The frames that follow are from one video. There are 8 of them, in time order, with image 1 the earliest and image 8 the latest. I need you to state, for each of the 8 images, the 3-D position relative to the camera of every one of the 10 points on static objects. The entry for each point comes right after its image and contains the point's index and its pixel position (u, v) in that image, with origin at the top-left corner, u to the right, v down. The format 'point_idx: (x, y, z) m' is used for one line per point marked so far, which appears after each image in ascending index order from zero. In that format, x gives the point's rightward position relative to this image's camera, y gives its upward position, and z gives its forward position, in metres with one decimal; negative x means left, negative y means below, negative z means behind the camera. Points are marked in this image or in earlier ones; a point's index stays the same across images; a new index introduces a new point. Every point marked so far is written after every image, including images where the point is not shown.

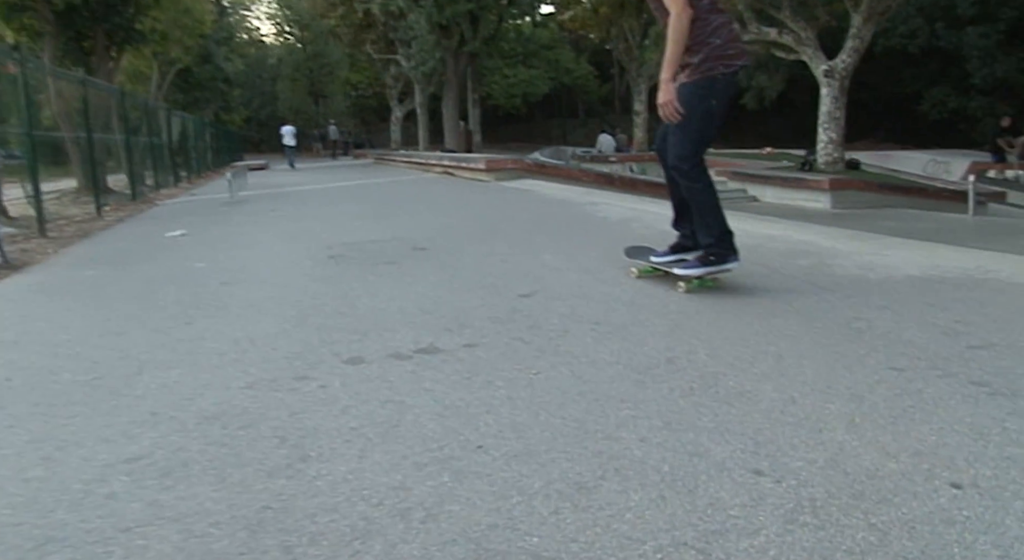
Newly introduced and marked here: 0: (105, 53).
0: (-9.1, +5.1, +18.8) m
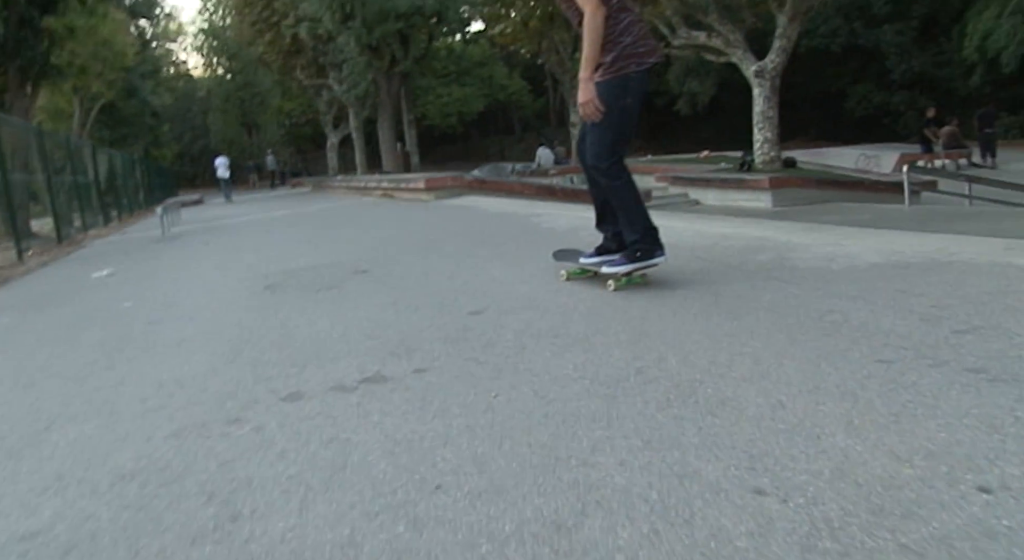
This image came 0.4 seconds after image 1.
0: (-10.5, +4.1, +18.0) m
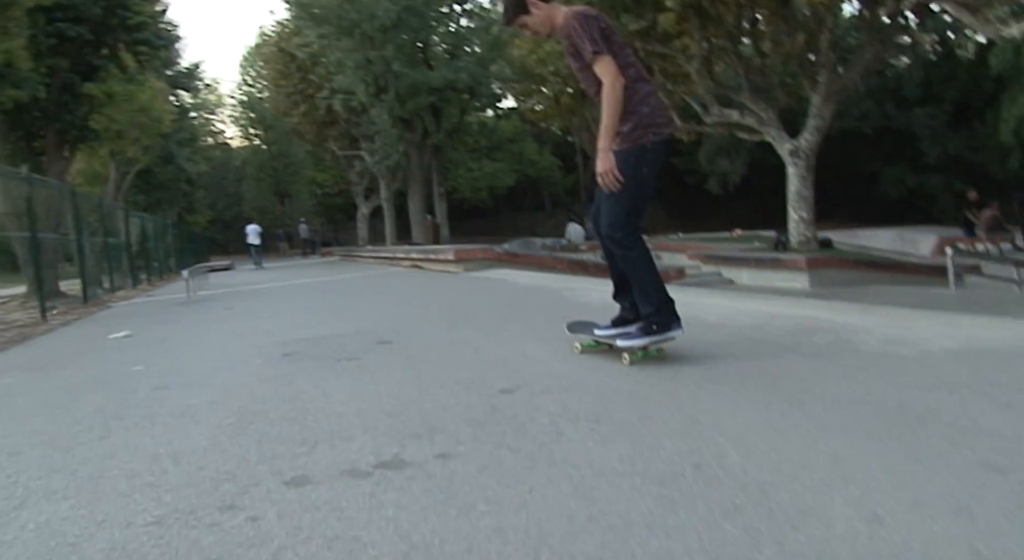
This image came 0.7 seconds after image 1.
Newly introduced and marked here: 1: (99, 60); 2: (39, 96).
0: (-9.9, +2.8, +18.2) m
1: (-8.6, +4.6, +17.5) m
2: (-9.3, +3.6, +16.6) m
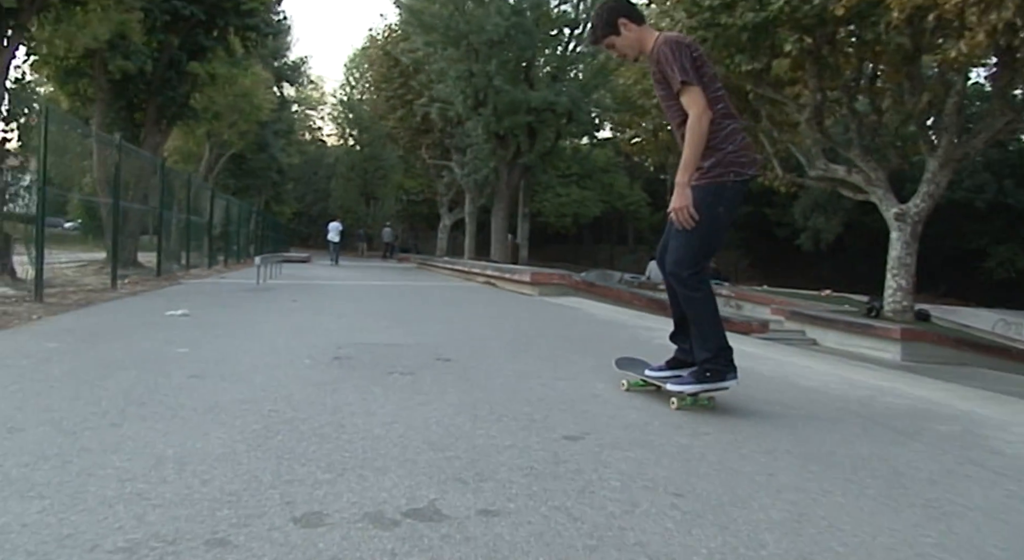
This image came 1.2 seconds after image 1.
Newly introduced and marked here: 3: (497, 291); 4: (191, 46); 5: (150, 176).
0: (-7.8, +3.4, +18.5) m
1: (-6.4, +5.0, +17.7) m
2: (-7.3, +4.2, +16.9) m
3: (-0.3, -0.2, +17.6) m
4: (-6.8, +4.9, +17.8) m
5: (-7.7, +2.2, +17.9) m
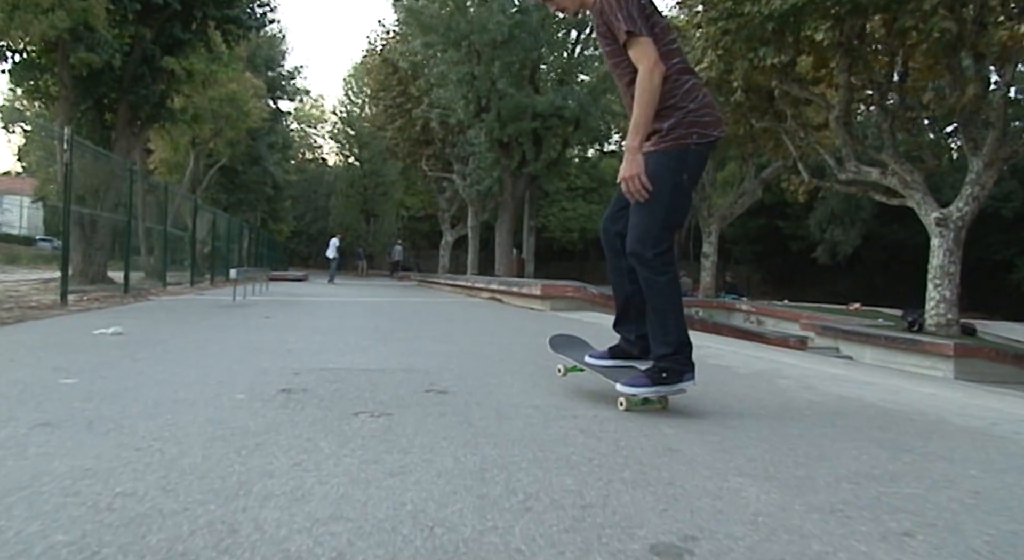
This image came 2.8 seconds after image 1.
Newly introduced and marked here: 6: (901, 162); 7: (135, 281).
0: (-7.7, +3.1, +16.9) m
1: (-6.3, +4.7, +16.2) m
2: (-7.2, +3.9, +15.3) m
3: (-0.2, -0.5, +15.9) m
4: (-6.6, +4.6, +16.2) m
5: (-7.5, +1.8, +16.3) m
6: (+8.9, +2.7, +19.2) m
7: (-7.8, 0.0, +17.7) m
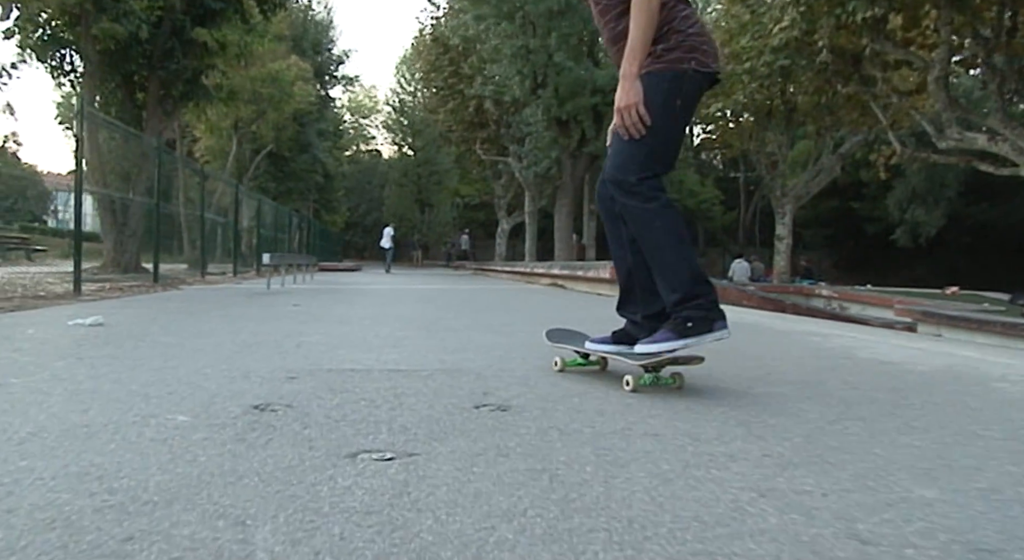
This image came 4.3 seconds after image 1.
0: (-6.6, +3.3, +15.8) m
1: (-5.2, +4.9, +14.9) m
2: (-6.2, +4.1, +14.1) m
3: (+0.9, -0.2, +14.3) m
4: (-5.6, +4.8, +15.0) m
5: (-6.4, +2.0, +15.1) m
6: (+10.2, +3.1, +17.0) m
7: (-6.6, +0.2, +16.6) m
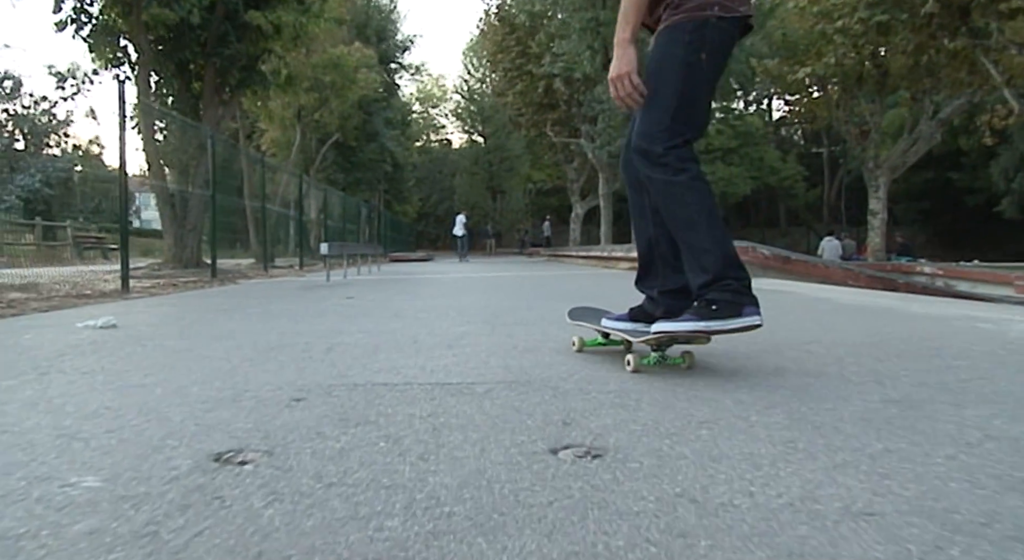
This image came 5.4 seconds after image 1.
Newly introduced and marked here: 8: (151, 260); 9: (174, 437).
0: (-5.3, +3.4, +15.3) m
1: (-4.1, +5.0, +14.2) m
2: (-5.1, +4.2, +13.6) m
3: (+2.1, +0.1, +13.1) m
4: (-4.4, +4.9, +14.4) m
5: (-5.2, +2.1, +14.6) m
6: (+11.5, +3.7, +15.0) m
7: (-5.2, +0.3, +16.1) m
8: (-5.6, +0.3, +13.2) m
9: (-0.8, -0.4, +2.1) m
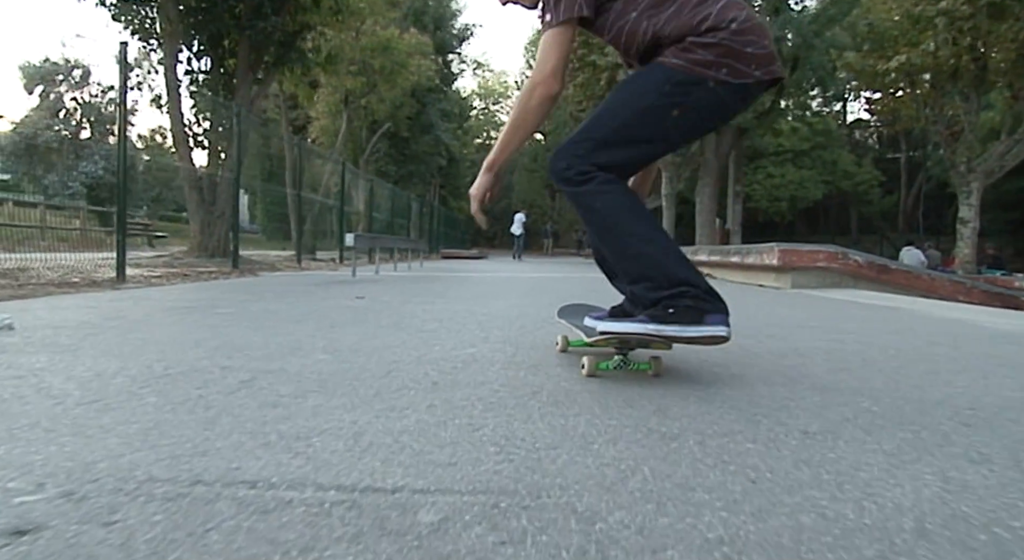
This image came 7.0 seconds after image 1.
0: (-4.3, +3.5, +14.2) m
1: (-3.1, +5.1, +13.1) m
2: (-4.2, +4.3, +12.5) m
3: (+2.8, 0.0, +11.5) m
4: (-3.5, +5.0, +13.2) m
5: (-4.3, +2.2, +13.5) m
6: (+12.4, +3.3, +12.7) m
7: (-4.2, +0.4, +15.0) m
8: (-4.9, +0.5, +12.1) m
9: (-0.9, -0.4, +0.7) m
